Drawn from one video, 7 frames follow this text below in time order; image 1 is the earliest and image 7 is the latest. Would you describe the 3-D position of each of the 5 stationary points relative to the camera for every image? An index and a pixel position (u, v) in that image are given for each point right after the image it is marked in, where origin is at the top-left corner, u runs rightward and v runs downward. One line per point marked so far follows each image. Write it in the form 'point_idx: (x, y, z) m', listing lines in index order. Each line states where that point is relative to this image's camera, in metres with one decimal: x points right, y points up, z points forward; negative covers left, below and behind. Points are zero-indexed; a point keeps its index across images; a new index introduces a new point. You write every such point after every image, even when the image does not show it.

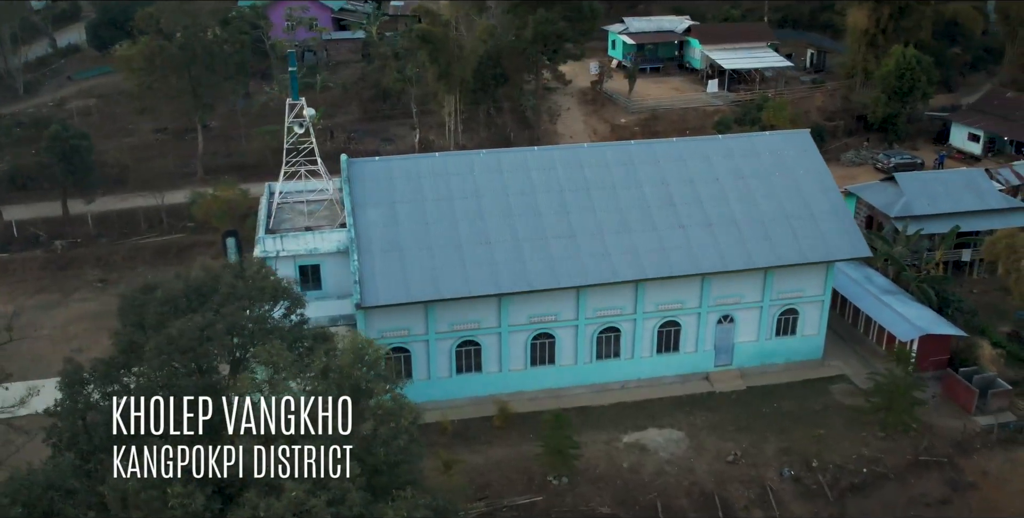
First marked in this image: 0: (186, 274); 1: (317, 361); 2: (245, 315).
0: (-5.2, -0.2, +15.7) m
1: (-2.8, -1.5, +14.3) m
2: (-4.0, -0.9, +14.7) m
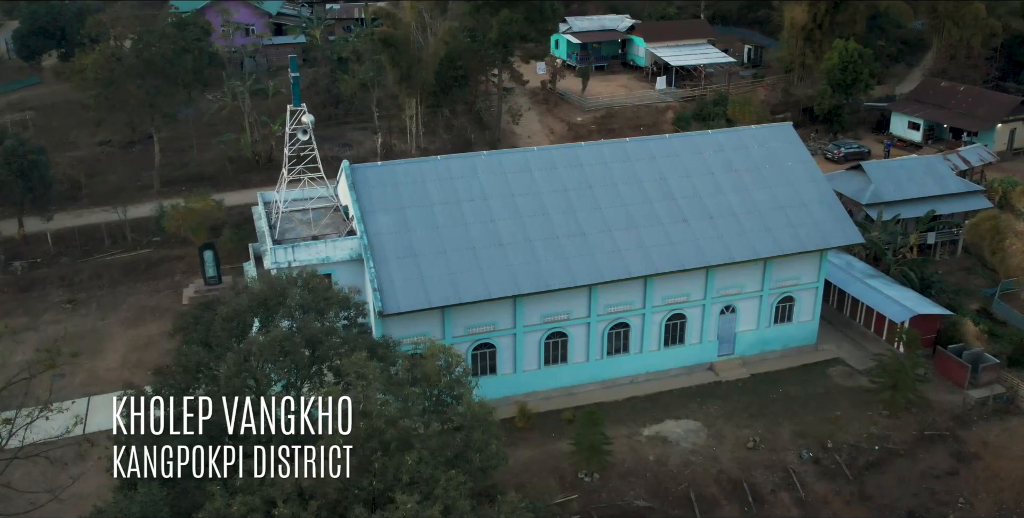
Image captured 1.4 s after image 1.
0: (-4.1, -0.5, +15.2) m
1: (-1.6, -1.6, +14.1) m
2: (-2.8, -1.0, +14.4) m
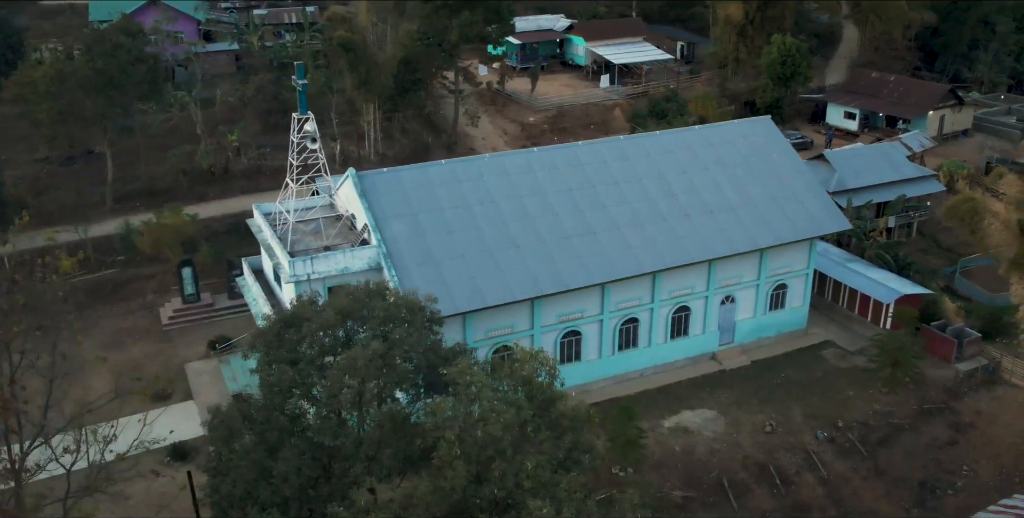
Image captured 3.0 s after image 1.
0: (-2.9, -0.7, +14.8) m
1: (-0.1, -1.7, +14.0) m
2: (-1.4, -1.2, +14.1) m
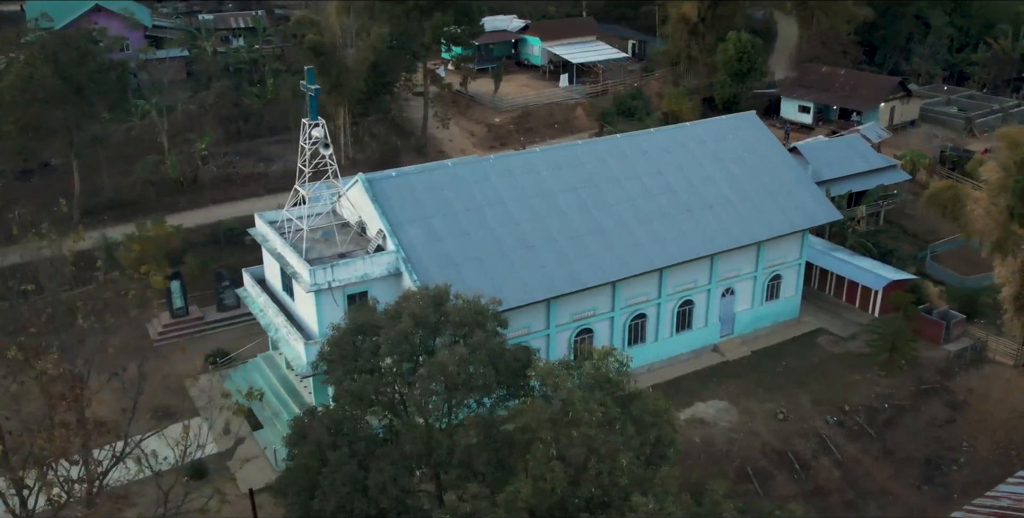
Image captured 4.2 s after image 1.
0: (-1.8, -0.8, +14.6) m
1: (+1.0, -1.7, +14.1) m
2: (-0.3, -1.2, +14.1) m
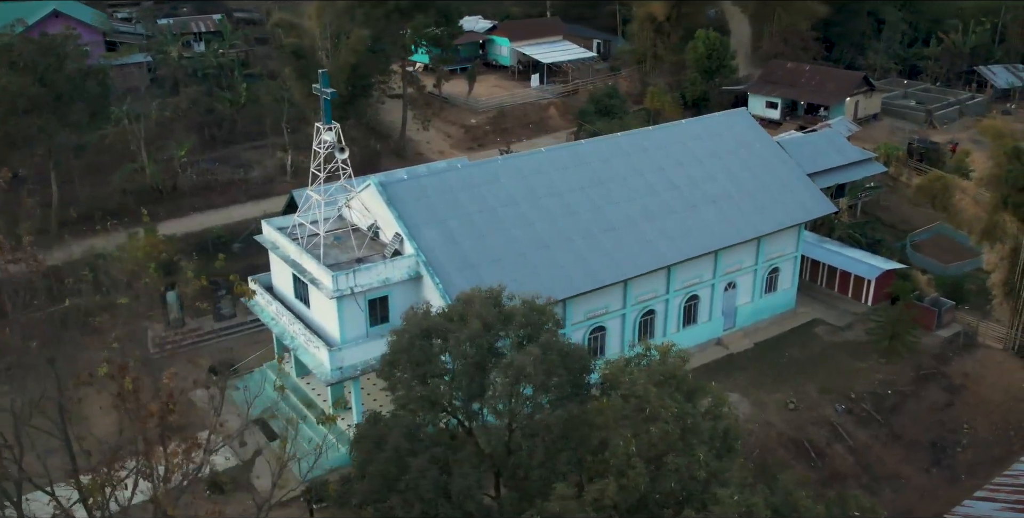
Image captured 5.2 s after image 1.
0: (-0.9, -0.8, +14.6) m
1: (+2.0, -1.6, +14.2) m
2: (+0.7, -1.2, +14.1) m
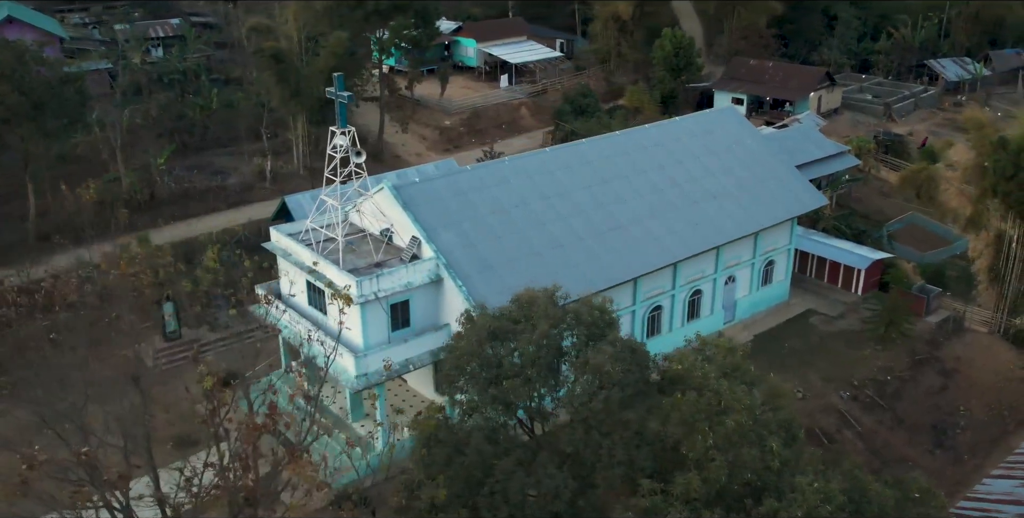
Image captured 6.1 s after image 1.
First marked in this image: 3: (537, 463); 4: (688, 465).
0: (0.0, -0.8, +14.6) m
1: (+2.9, -1.6, +14.4) m
2: (+1.6, -1.2, +14.2) m
3: (+0.3, -2.7, +13.1) m
4: (+2.4, -2.8, +13.2) m
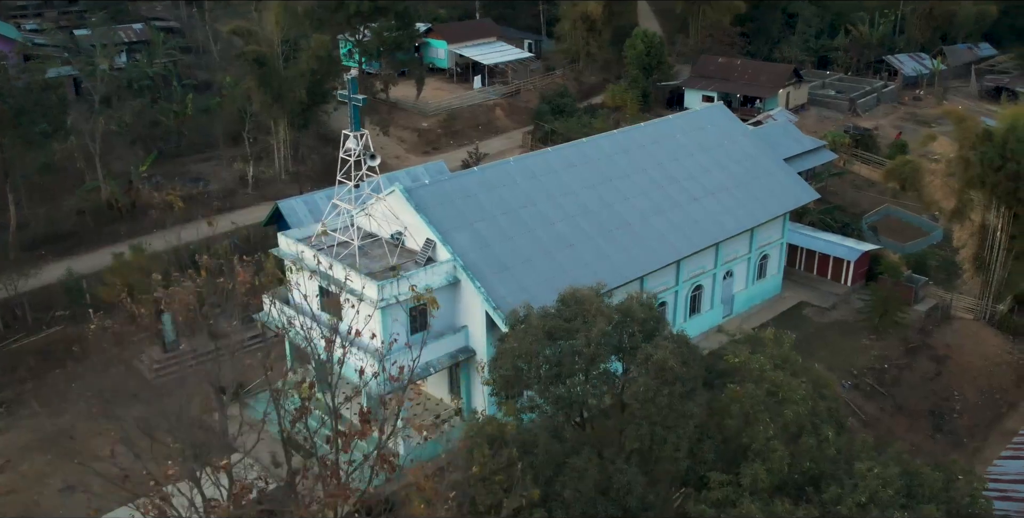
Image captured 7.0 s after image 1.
0: (+0.8, -0.8, +14.6) m
1: (+3.7, -1.5, +14.6) m
2: (+2.4, -1.1, +14.4) m
3: (+1.2, -2.7, +13.2) m
4: (+3.2, -2.7, +13.4) m
